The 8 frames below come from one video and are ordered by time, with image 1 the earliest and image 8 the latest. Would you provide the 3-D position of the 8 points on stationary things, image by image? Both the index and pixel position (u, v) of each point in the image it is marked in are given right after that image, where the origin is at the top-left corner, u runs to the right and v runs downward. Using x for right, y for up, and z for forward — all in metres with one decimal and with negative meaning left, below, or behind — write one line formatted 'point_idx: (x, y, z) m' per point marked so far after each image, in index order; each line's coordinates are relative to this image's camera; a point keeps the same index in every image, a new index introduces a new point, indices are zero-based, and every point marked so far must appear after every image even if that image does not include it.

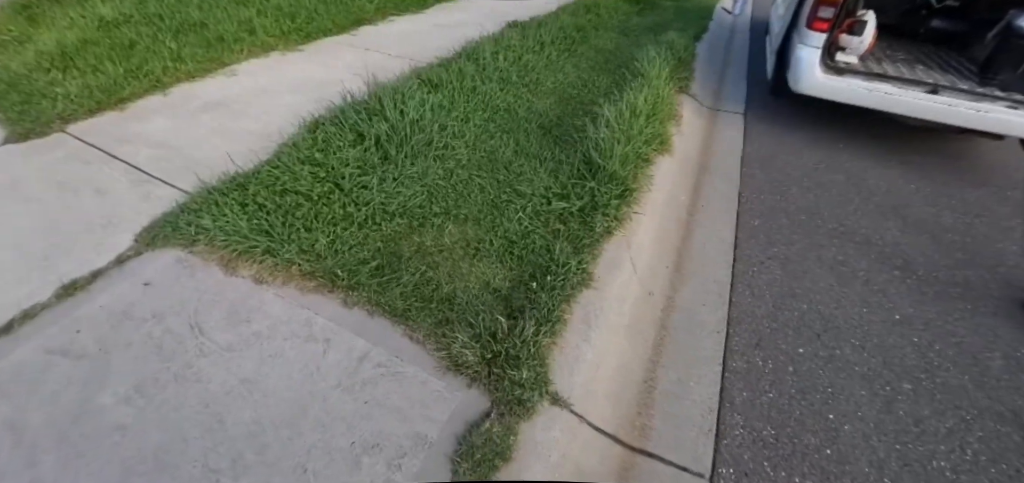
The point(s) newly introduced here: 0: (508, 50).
0: (0.0, +1.7, +4.2) m
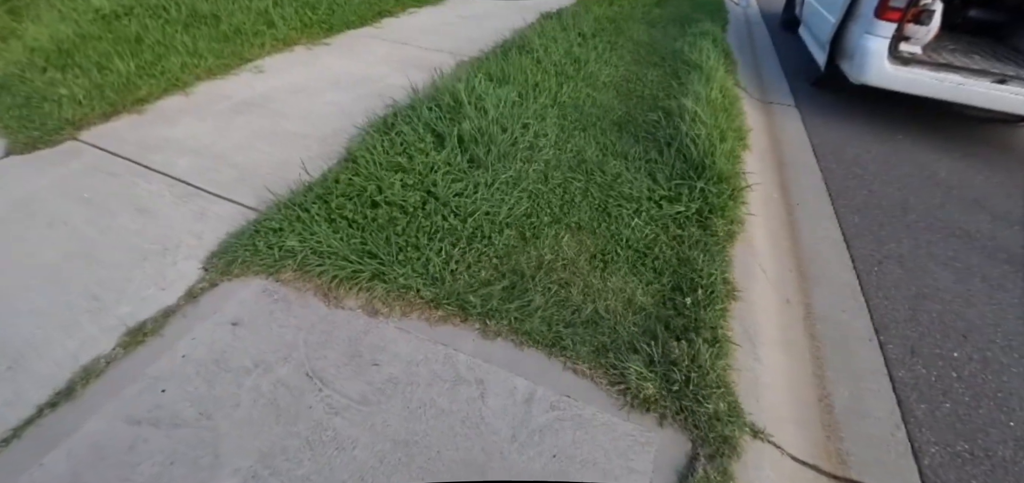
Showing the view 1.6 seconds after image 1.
0: (+0.4, +1.7, +3.9) m
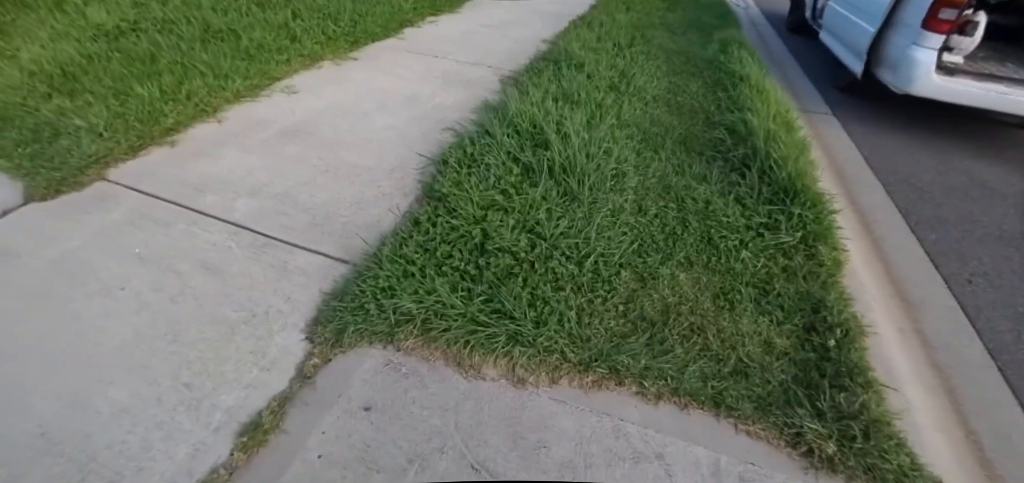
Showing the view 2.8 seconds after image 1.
0: (+0.7, +1.5, +3.8) m
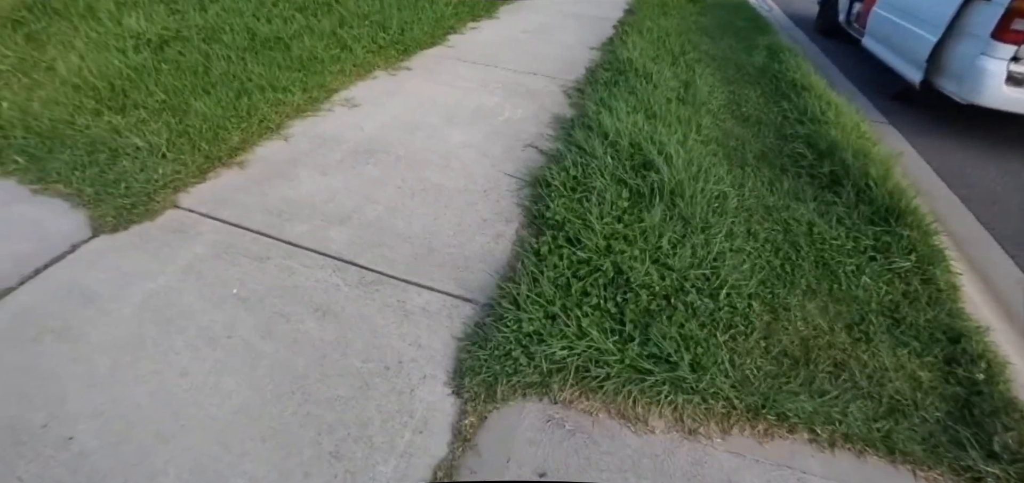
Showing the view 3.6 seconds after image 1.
0: (+1.1, +1.4, +3.7) m
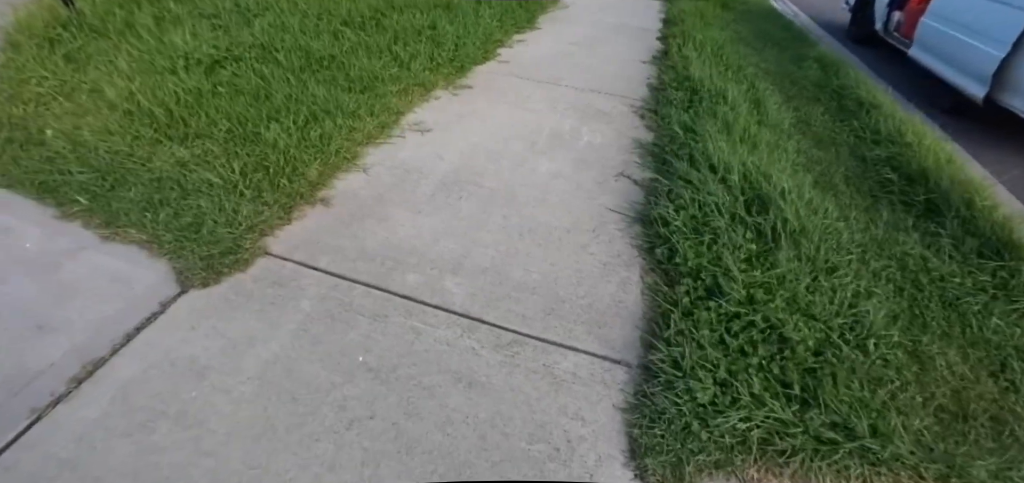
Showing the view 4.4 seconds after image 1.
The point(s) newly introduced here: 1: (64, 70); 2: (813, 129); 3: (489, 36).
0: (+1.5, +1.3, +3.5) m
1: (-2.6, +1.0, +2.9) m
2: (+2.0, +0.7, +3.2) m
3: (-0.2, +1.6, +3.8) m
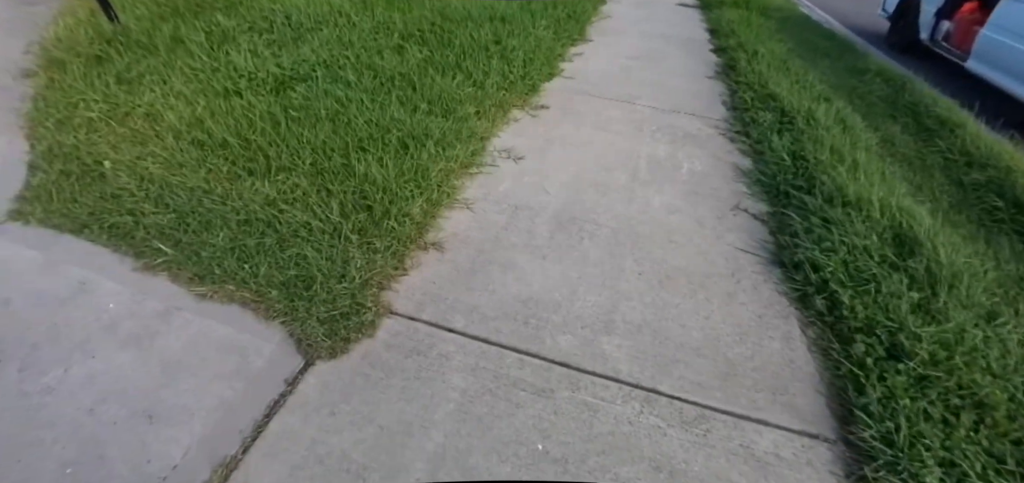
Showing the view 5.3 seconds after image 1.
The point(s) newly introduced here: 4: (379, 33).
0: (+2.0, +1.1, +3.4) m
1: (-2.1, +0.8, +2.6) m
2: (+2.5, +0.6, +3.1) m
3: (+0.3, +1.4, +3.6) m
4: (-0.9, +1.4, +3.3) m
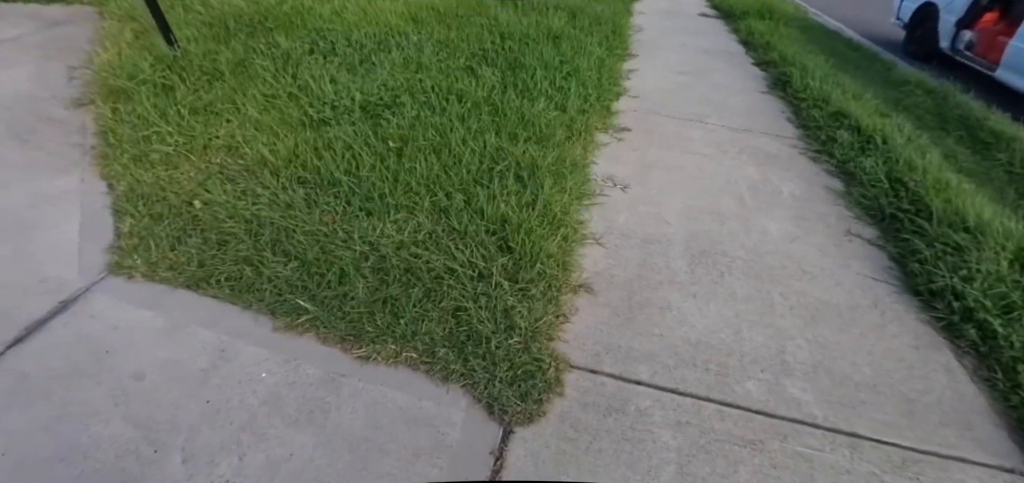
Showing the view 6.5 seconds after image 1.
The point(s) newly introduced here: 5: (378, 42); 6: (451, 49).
0: (+2.4, +1.0, +3.5) m
1: (-1.6, +0.6, +2.4) m
2: (+3.0, +0.5, +3.2) m
3: (+0.7, +1.3, +3.5) m
4: (-0.4, +1.2, +3.2) m
5: (-0.9, +1.3, +3.2) m
6: (-0.4, +1.3, +3.3) m
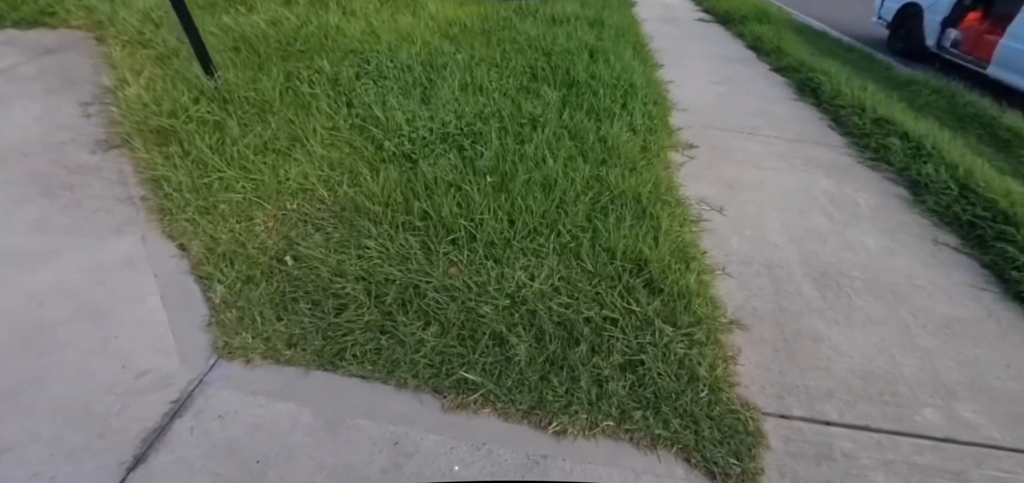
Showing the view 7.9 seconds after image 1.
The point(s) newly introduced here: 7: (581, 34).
0: (+2.7, +1.0, +3.6) m
1: (-1.1, +0.3, +2.2) m
2: (+3.4, +0.6, +3.5) m
3: (+1.0, +1.2, +3.5) m
4: (-0.1, +1.0, +3.0) m
5: (-0.5, +1.1, +3.0) m
6: (-0.1, +1.1, +3.1) m
7: (+0.5, +1.7, +3.9) m
